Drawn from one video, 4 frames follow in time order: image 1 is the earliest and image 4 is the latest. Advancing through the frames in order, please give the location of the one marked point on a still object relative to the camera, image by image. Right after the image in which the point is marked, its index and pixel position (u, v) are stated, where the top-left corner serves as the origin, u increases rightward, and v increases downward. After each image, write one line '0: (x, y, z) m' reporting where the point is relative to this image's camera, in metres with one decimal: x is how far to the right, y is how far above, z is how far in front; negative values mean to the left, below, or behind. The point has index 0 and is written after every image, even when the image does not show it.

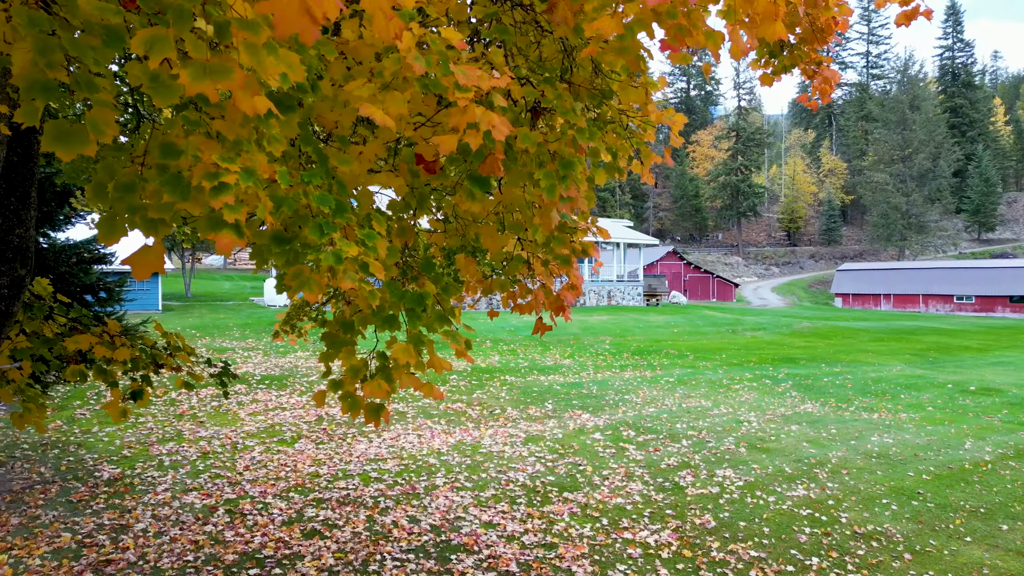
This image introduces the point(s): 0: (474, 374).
0: (-0.8, -1.7, +14.9) m
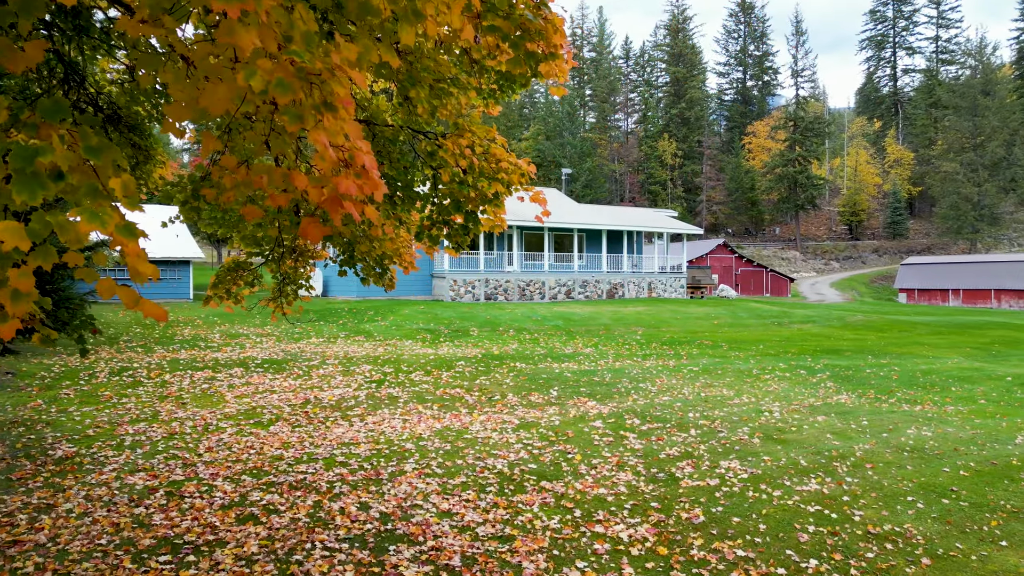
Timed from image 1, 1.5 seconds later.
0: (-0.6, -1.4, +14.2) m
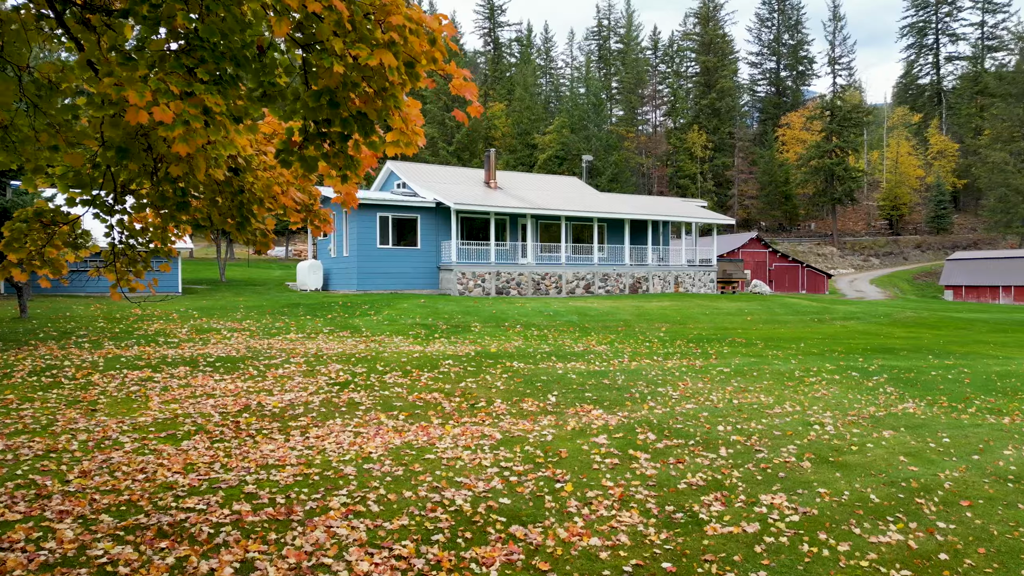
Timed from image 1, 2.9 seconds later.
0: (-0.6, -1.2, +12.1) m
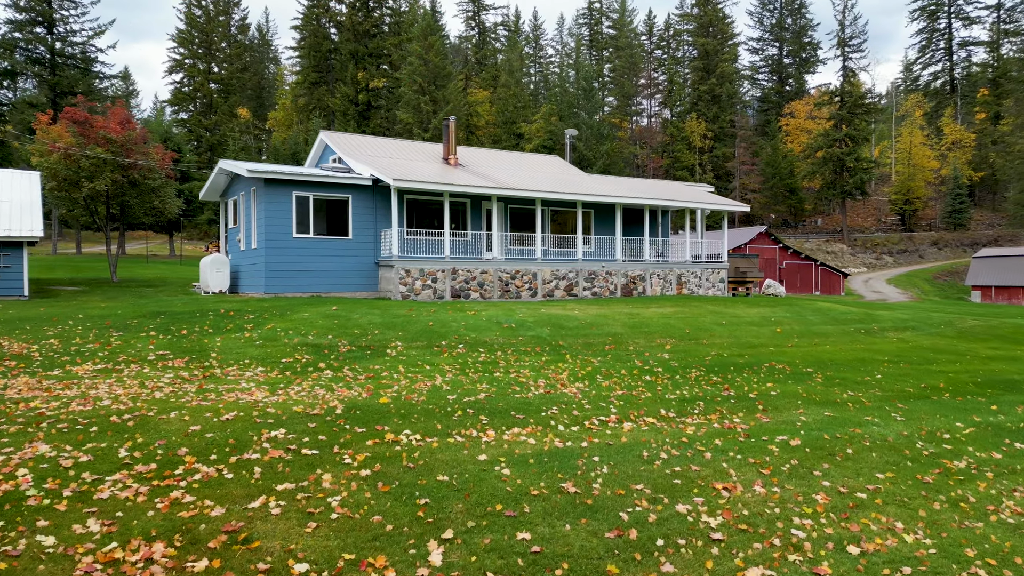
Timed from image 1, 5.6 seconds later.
0: (-1.6, -1.2, +6.6) m
